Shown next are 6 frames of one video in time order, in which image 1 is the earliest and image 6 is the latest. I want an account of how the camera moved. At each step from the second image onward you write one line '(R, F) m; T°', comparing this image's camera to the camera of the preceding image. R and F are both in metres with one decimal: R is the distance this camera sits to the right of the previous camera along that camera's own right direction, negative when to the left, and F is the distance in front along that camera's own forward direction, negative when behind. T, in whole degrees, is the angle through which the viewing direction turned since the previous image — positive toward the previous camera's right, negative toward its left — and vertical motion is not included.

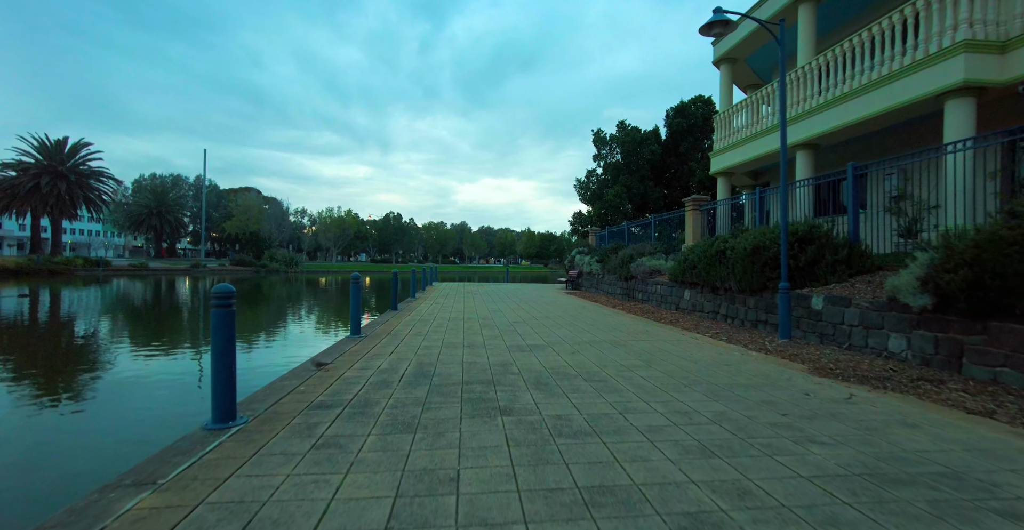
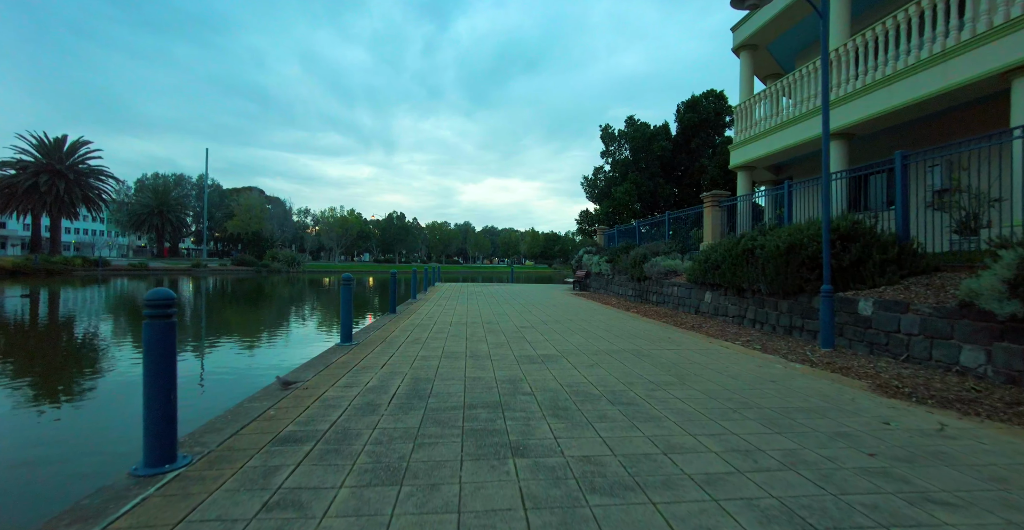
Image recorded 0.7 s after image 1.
(-0.1, +0.7) m; 0°
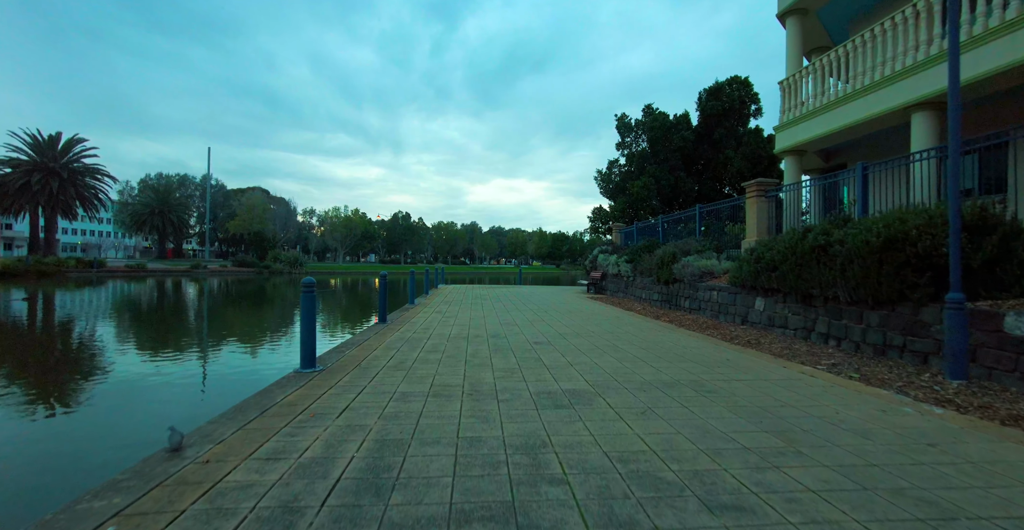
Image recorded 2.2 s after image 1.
(-0.1, +1.6) m; -1°
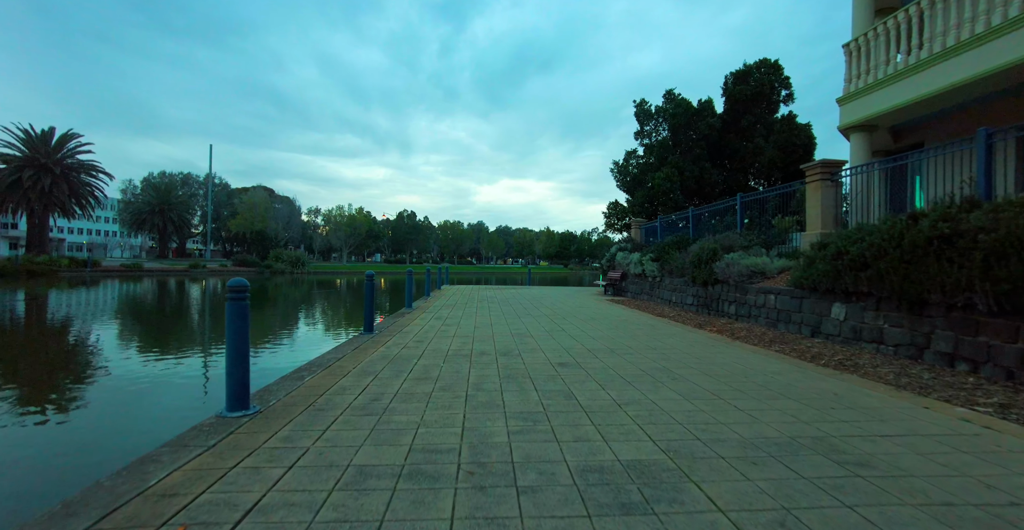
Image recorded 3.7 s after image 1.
(-0.1, +1.6) m; -1°
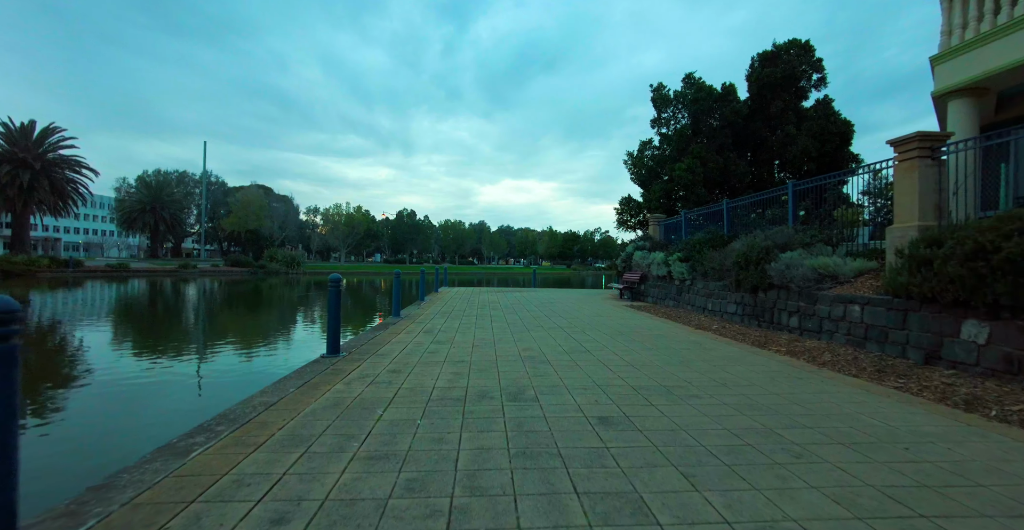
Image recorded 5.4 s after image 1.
(-0.1, +1.8) m; 0°
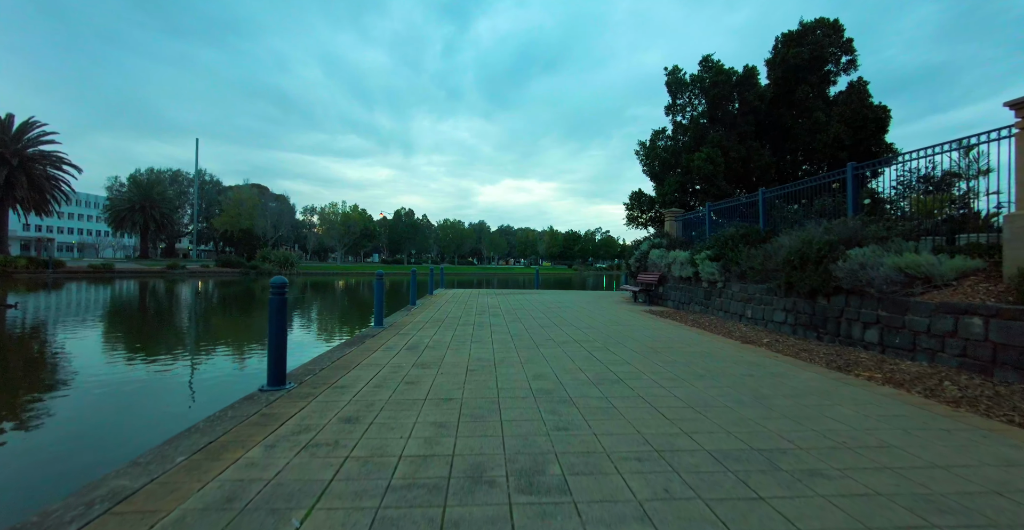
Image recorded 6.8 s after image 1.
(-0.1, +1.5) m; 0°
